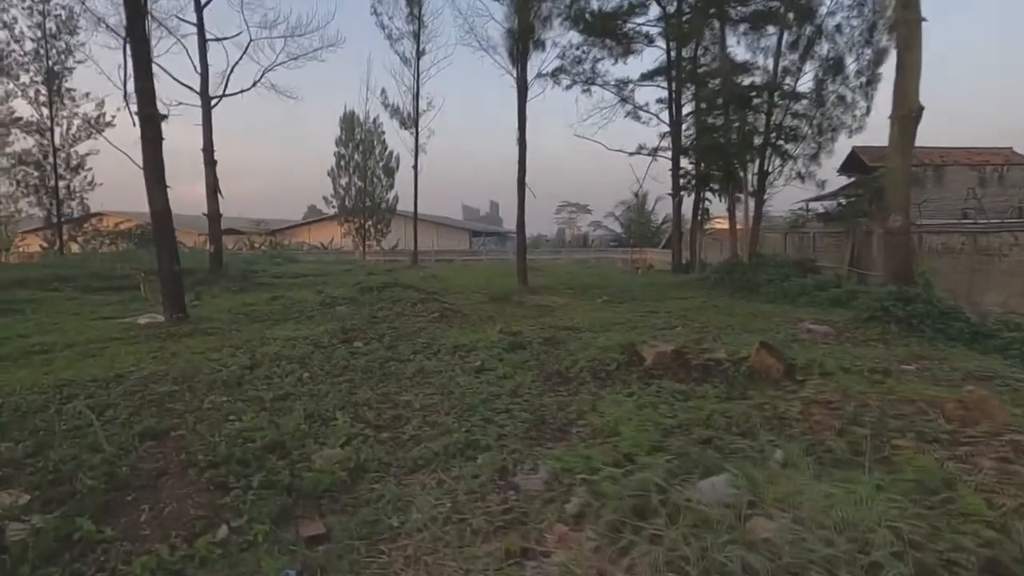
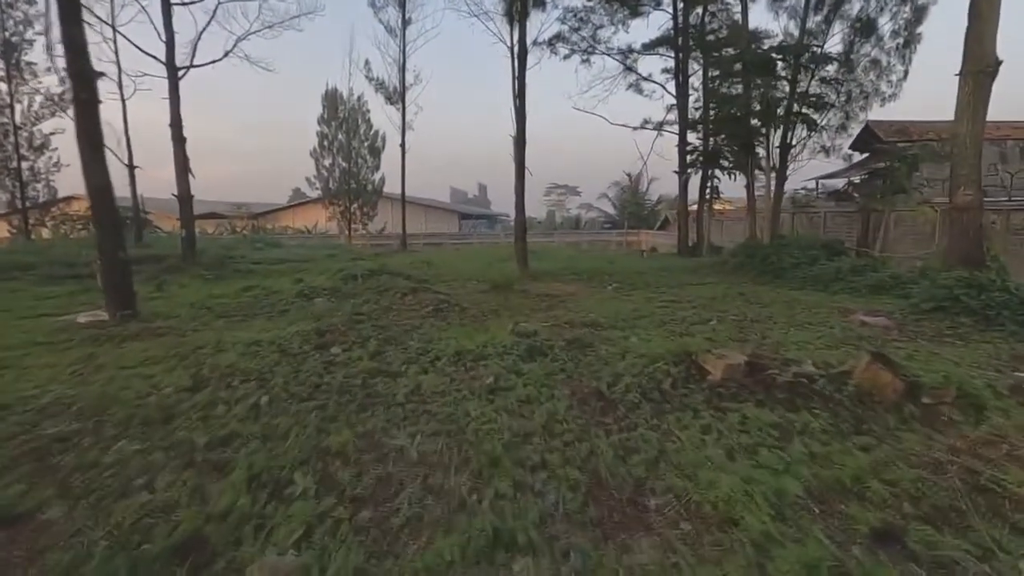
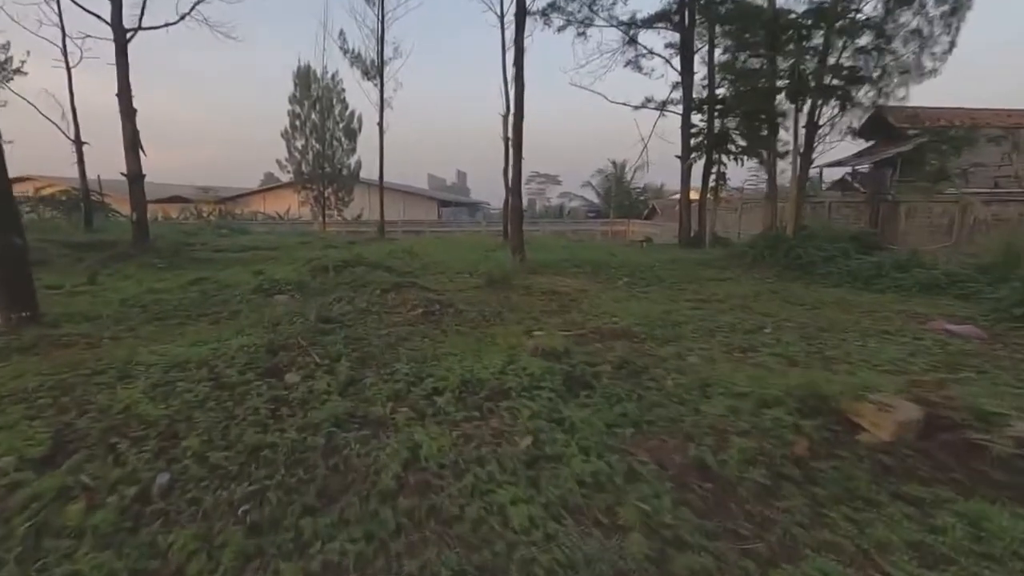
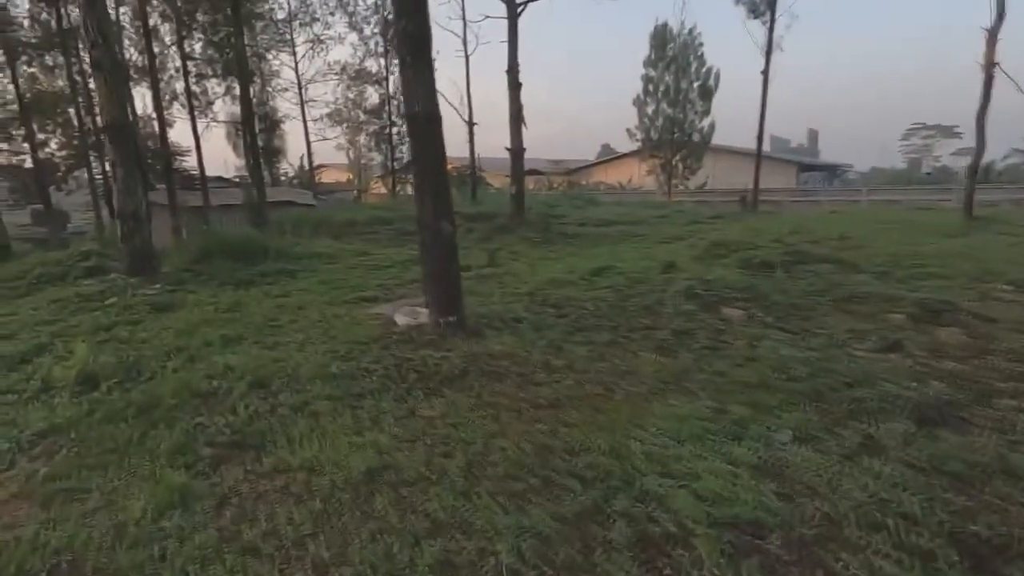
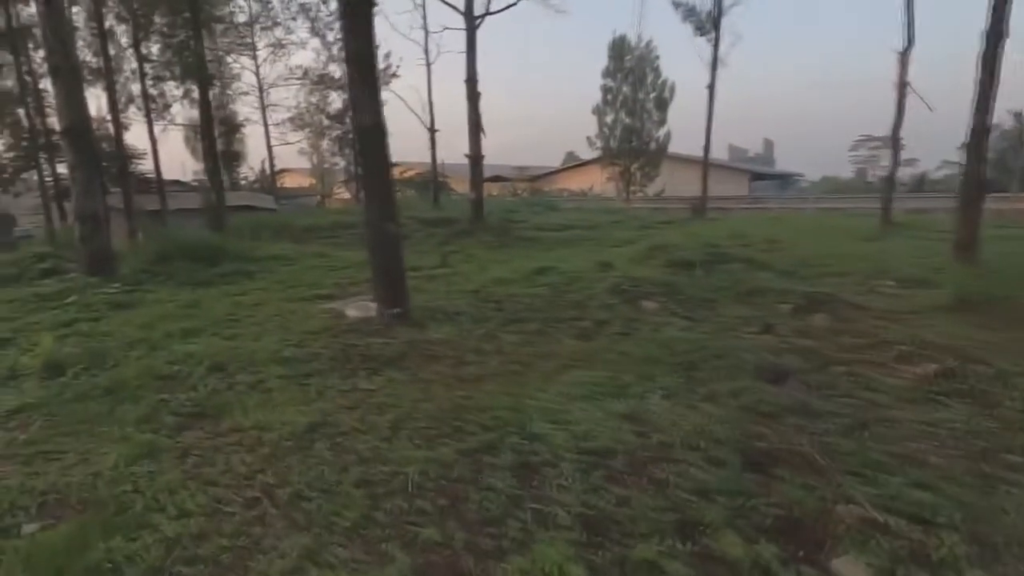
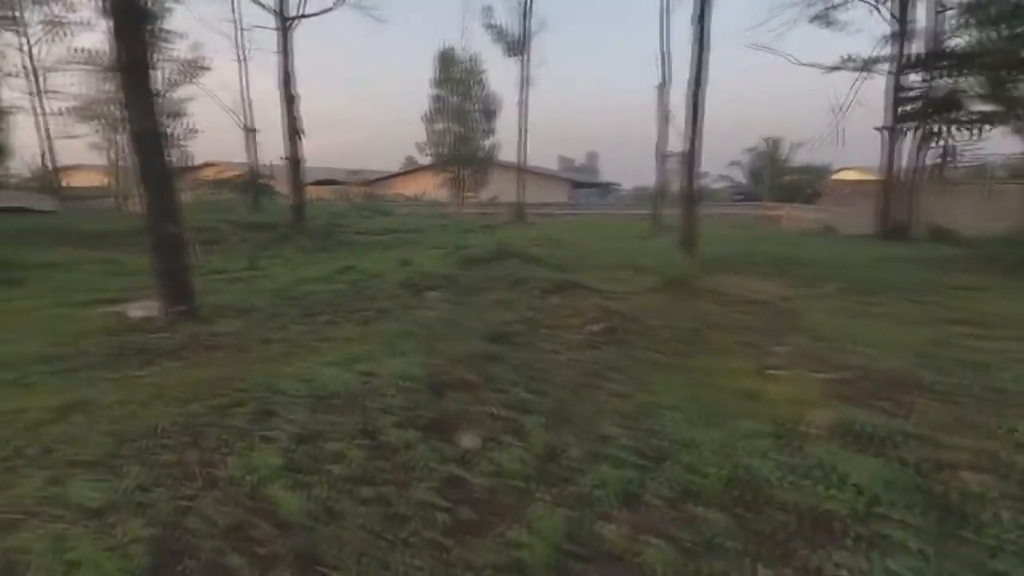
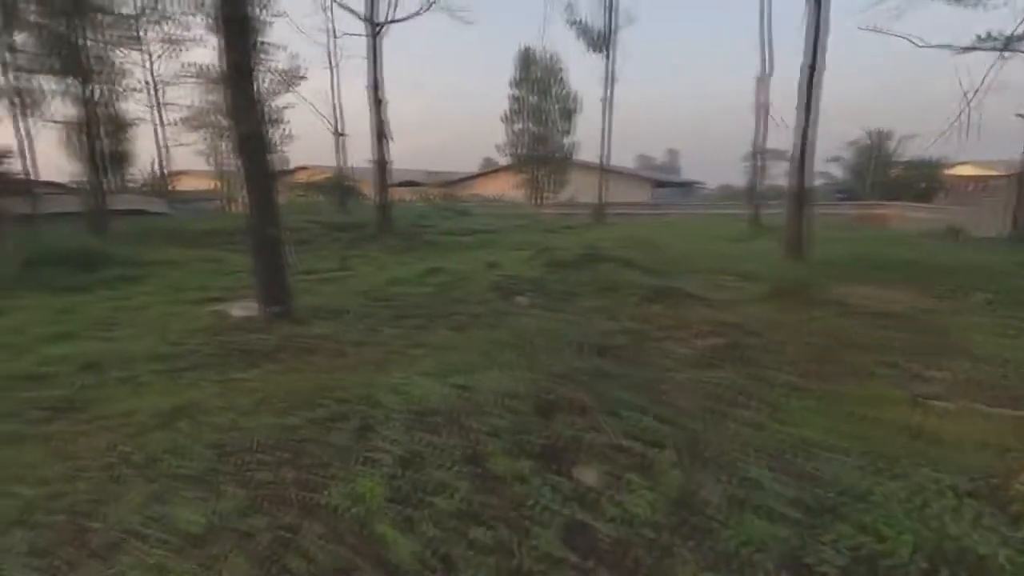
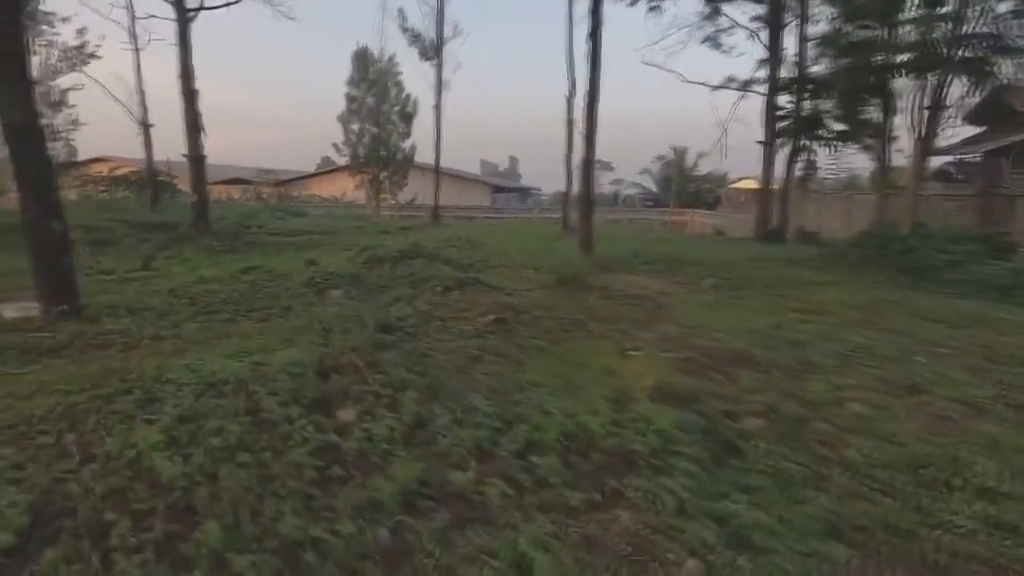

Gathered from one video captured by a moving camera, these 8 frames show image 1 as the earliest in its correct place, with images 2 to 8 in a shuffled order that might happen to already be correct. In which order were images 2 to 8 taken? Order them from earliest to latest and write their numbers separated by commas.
2, 3, 8, 6, 7, 5, 4
